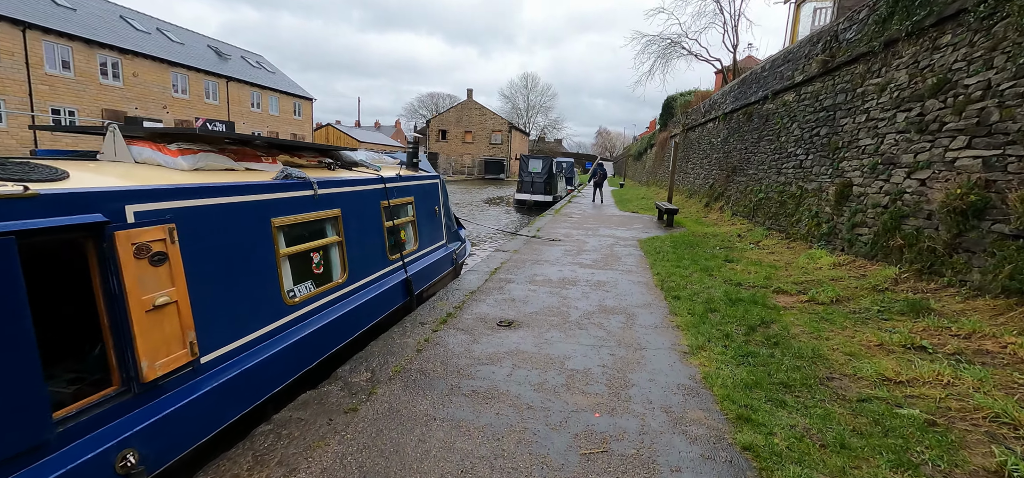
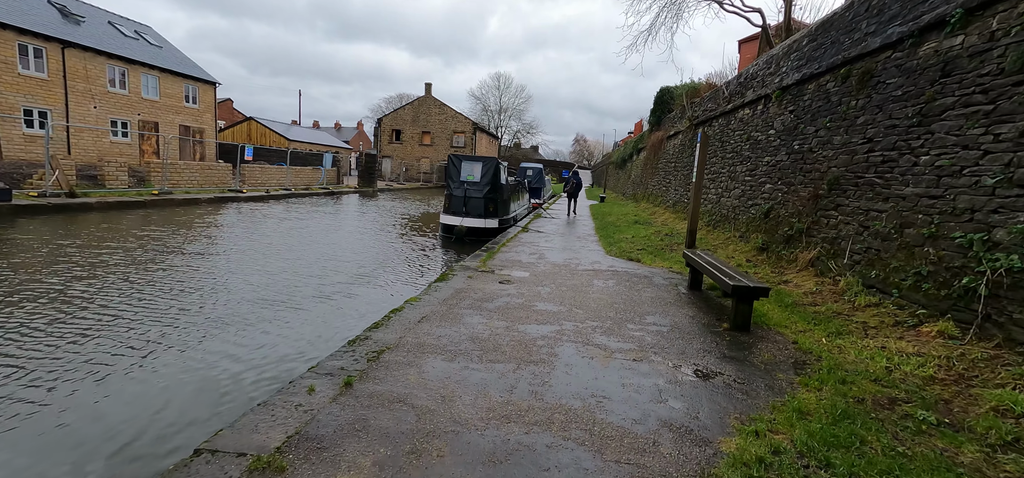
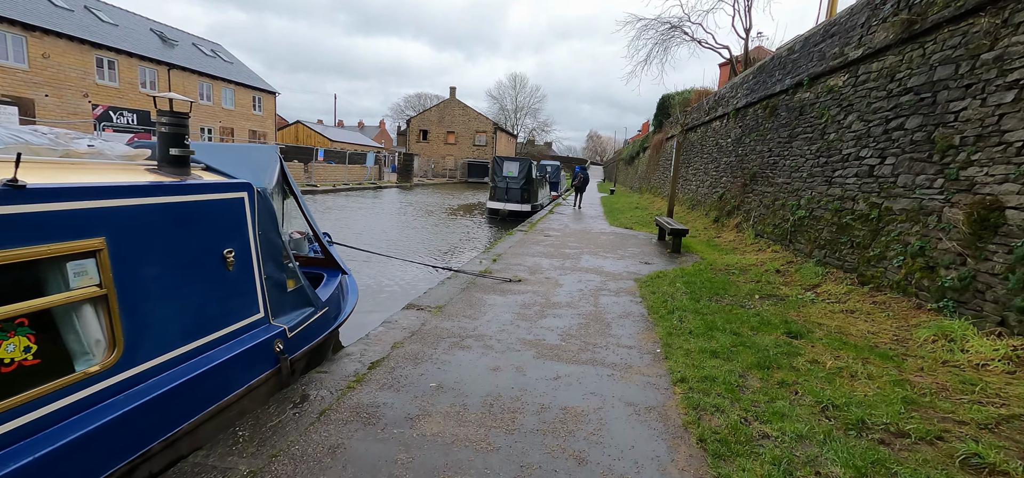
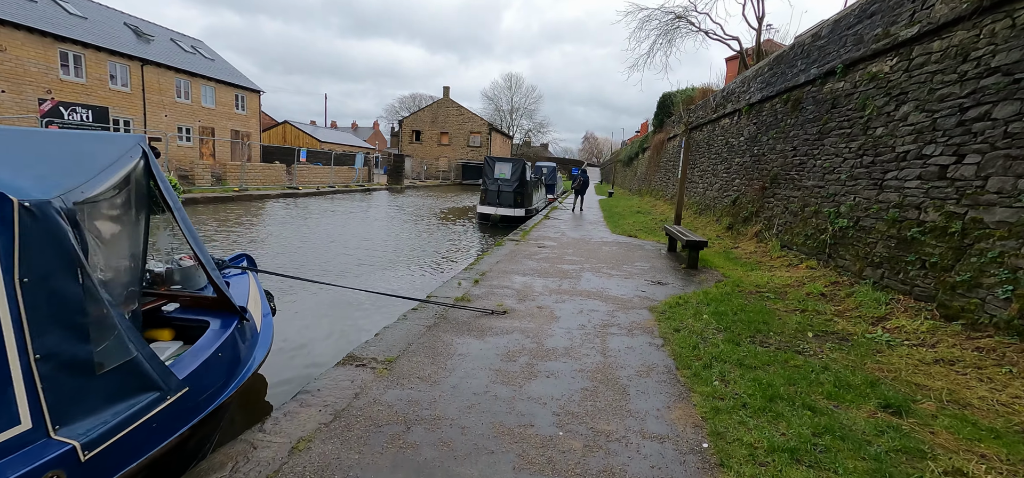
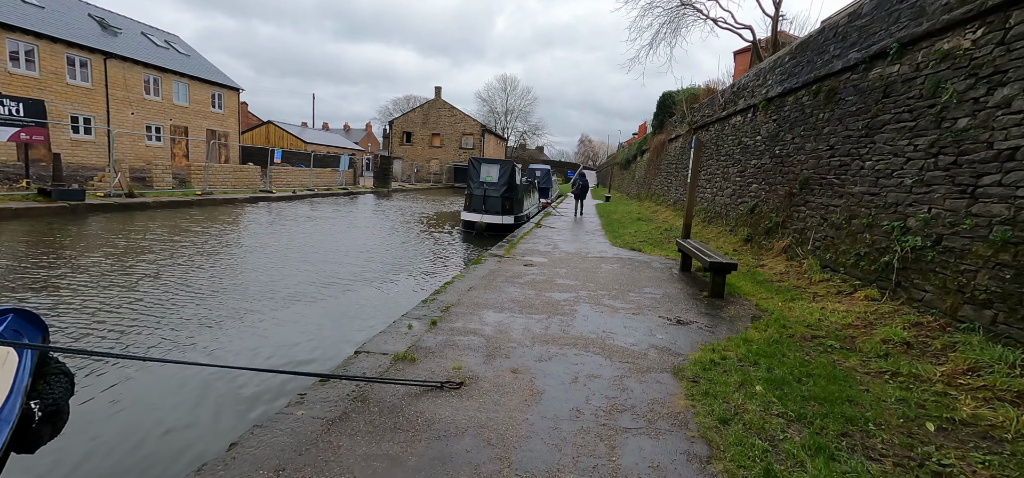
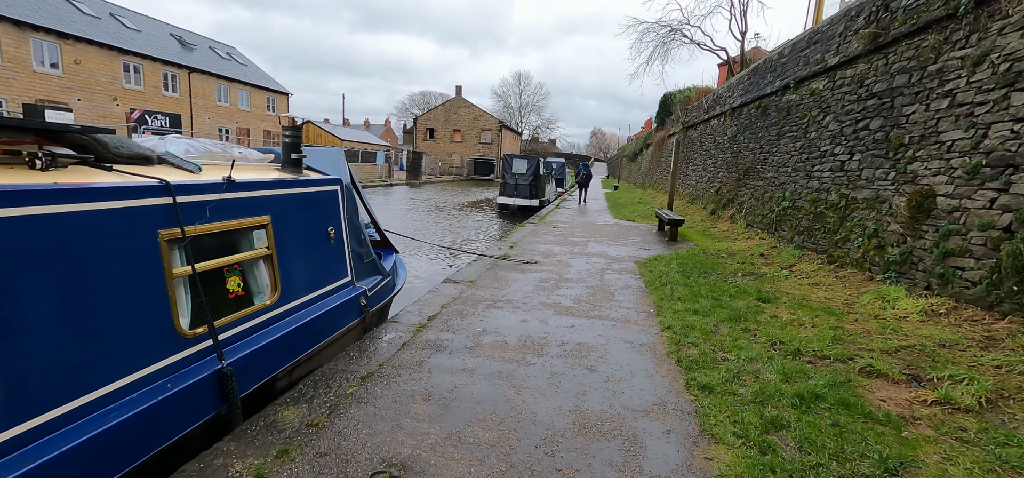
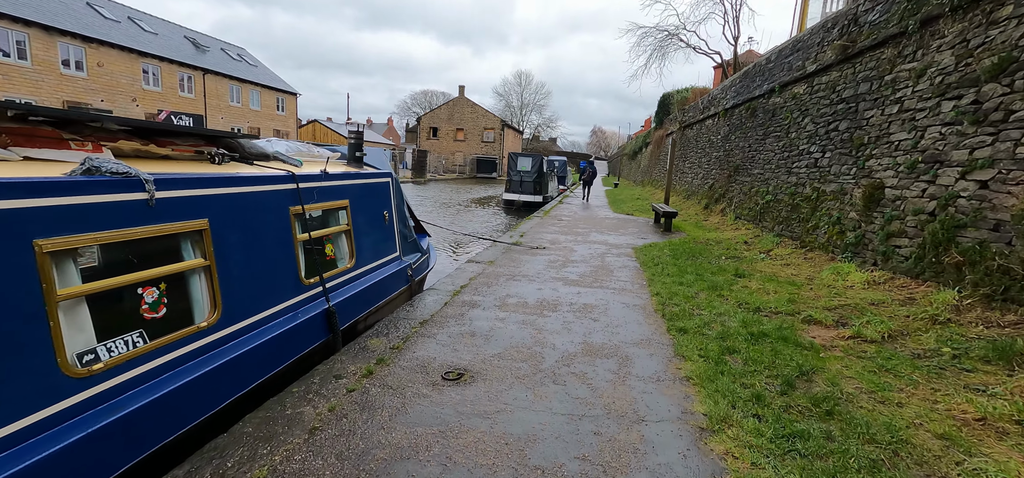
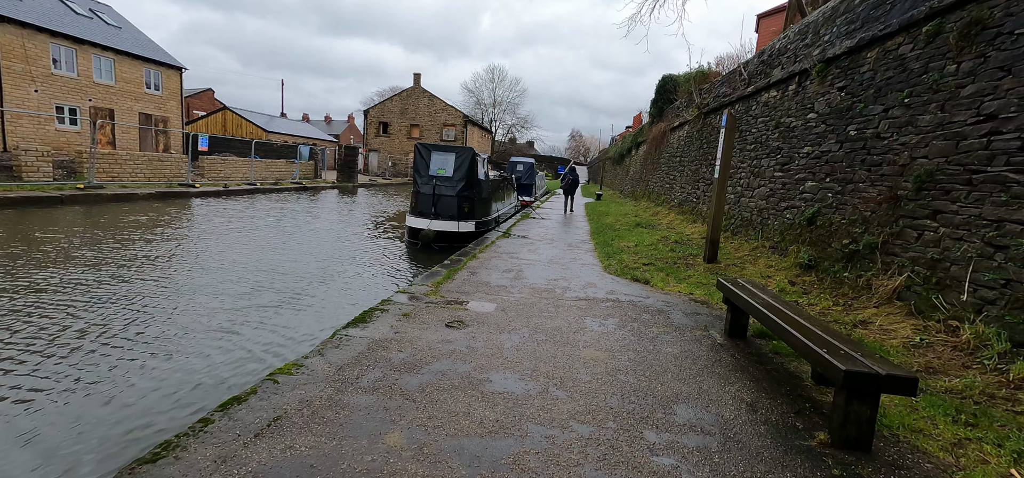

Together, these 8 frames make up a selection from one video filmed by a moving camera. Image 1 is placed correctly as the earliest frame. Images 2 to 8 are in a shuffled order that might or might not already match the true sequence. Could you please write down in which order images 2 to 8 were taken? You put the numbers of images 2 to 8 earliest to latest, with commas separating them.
7, 6, 3, 4, 5, 2, 8
